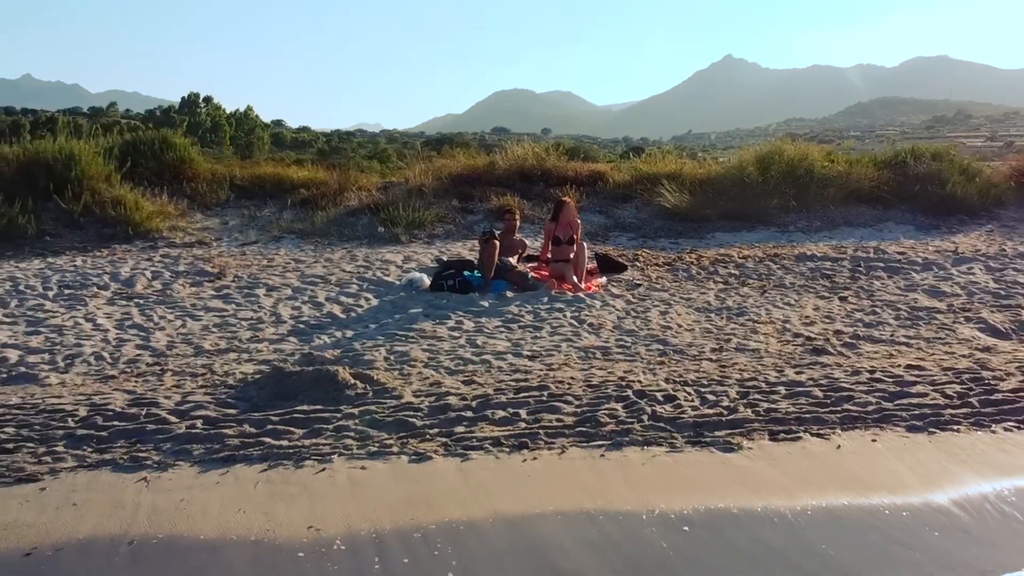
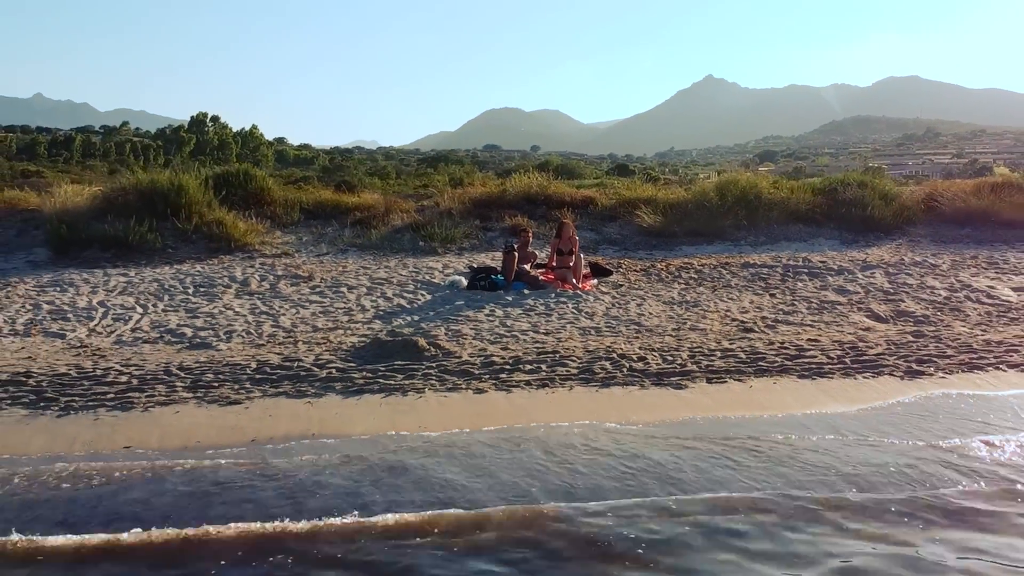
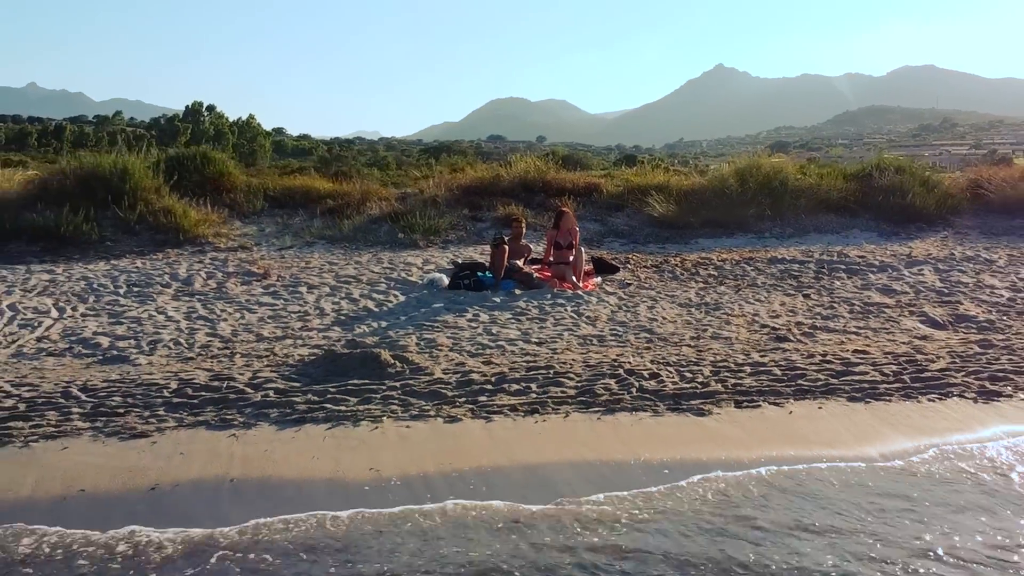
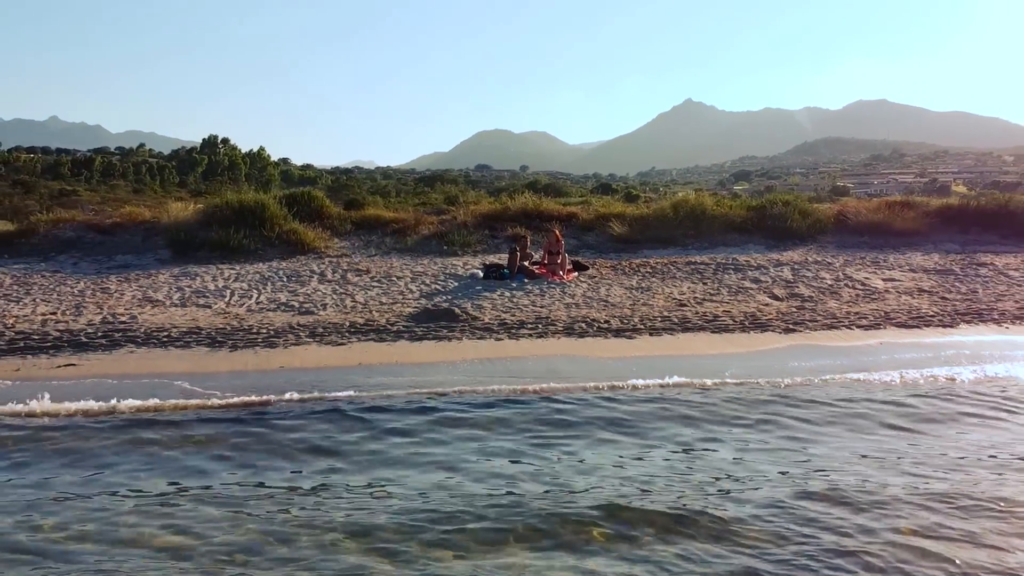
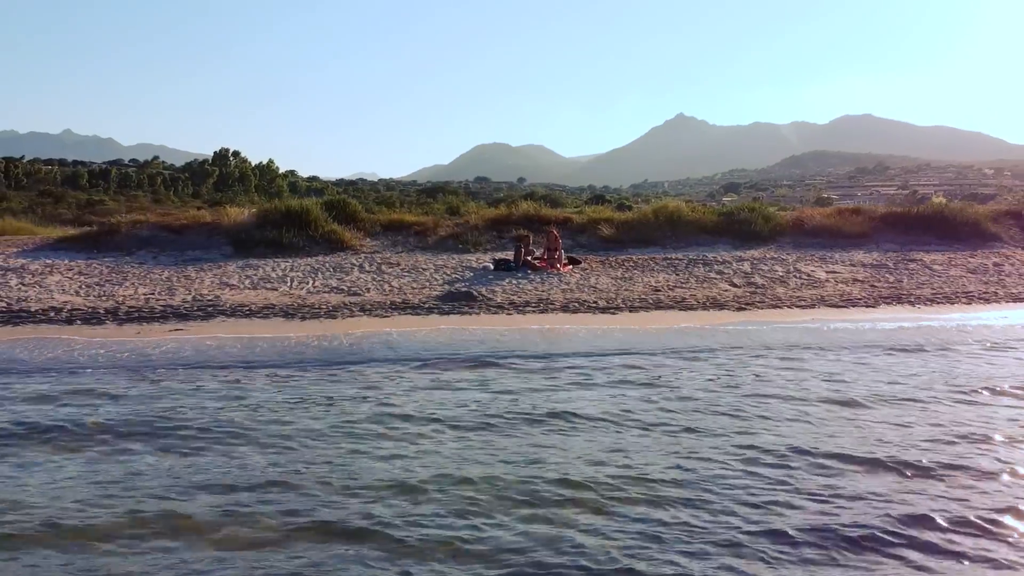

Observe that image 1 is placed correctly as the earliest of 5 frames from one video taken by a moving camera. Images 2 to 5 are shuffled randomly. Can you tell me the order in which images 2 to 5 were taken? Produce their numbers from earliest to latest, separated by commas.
3, 2, 4, 5
